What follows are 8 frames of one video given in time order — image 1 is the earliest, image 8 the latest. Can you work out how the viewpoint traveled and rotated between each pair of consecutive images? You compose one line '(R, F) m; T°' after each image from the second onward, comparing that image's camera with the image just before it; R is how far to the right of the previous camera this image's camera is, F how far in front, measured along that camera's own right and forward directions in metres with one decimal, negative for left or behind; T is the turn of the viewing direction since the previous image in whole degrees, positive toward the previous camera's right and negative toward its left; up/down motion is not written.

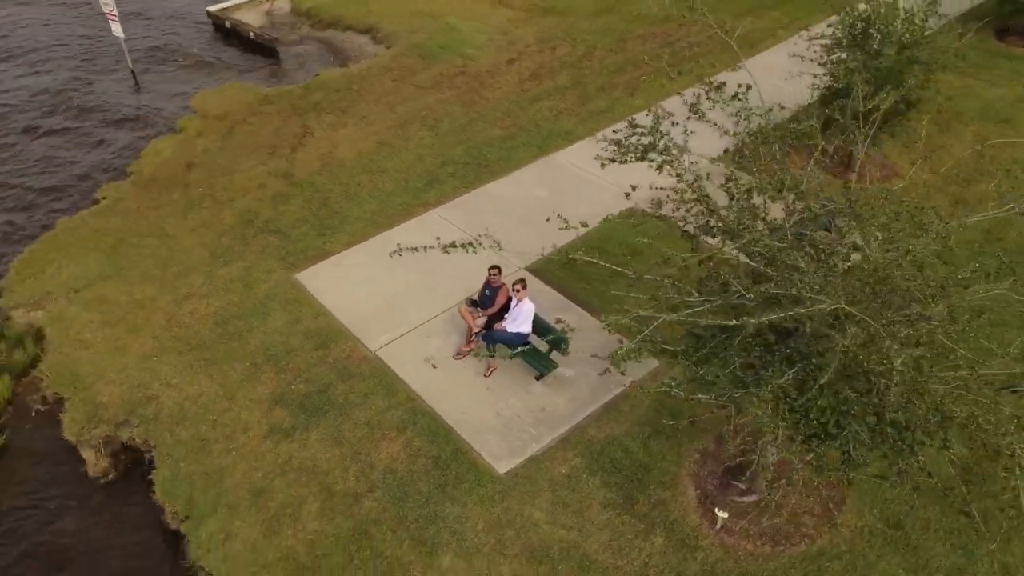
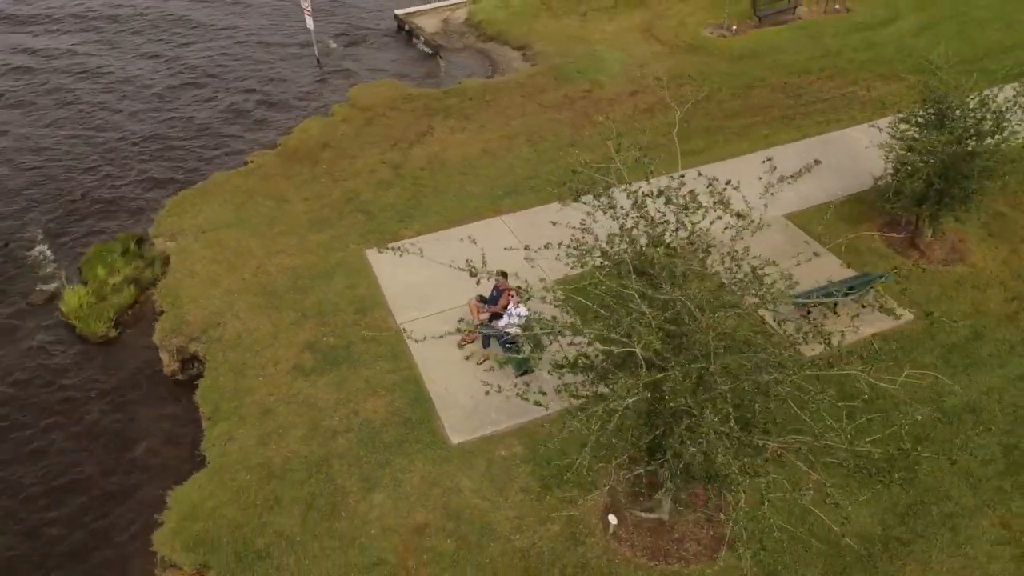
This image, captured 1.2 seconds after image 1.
(+2.8, -1.2) m; -14°
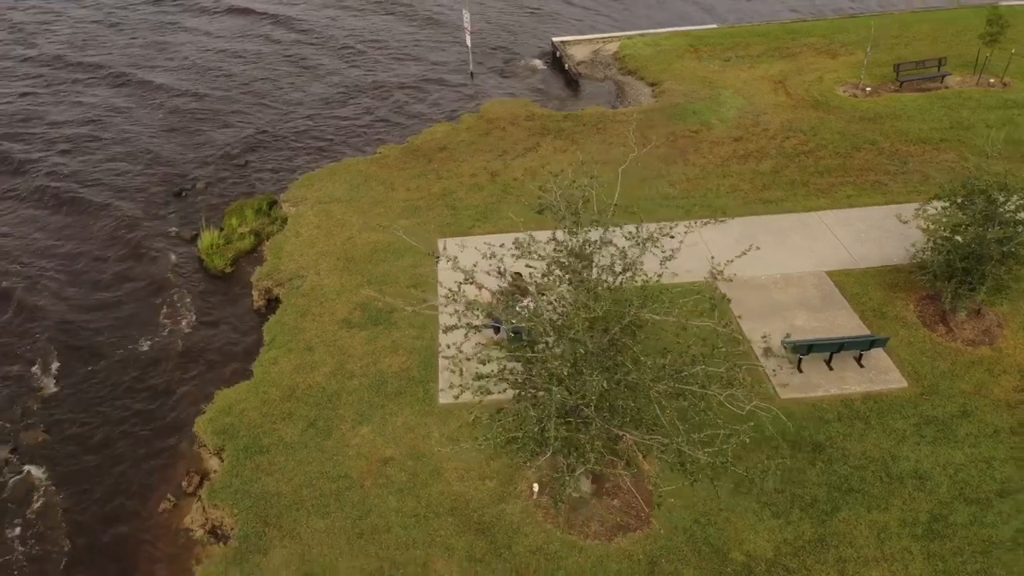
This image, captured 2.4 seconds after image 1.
(+3.0, -1.5) m; -14°
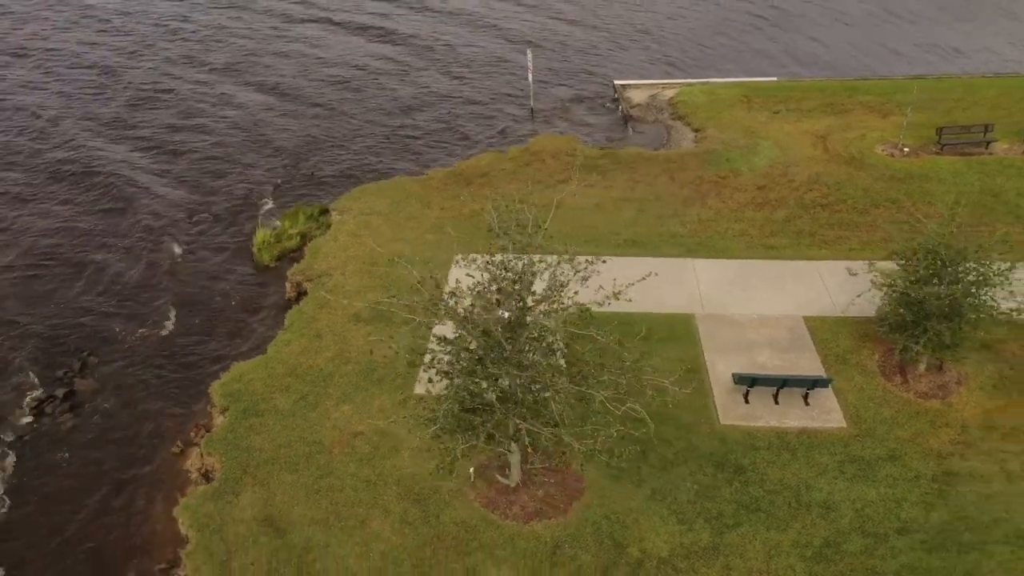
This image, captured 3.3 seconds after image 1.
(+2.4, -1.5) m; -8°
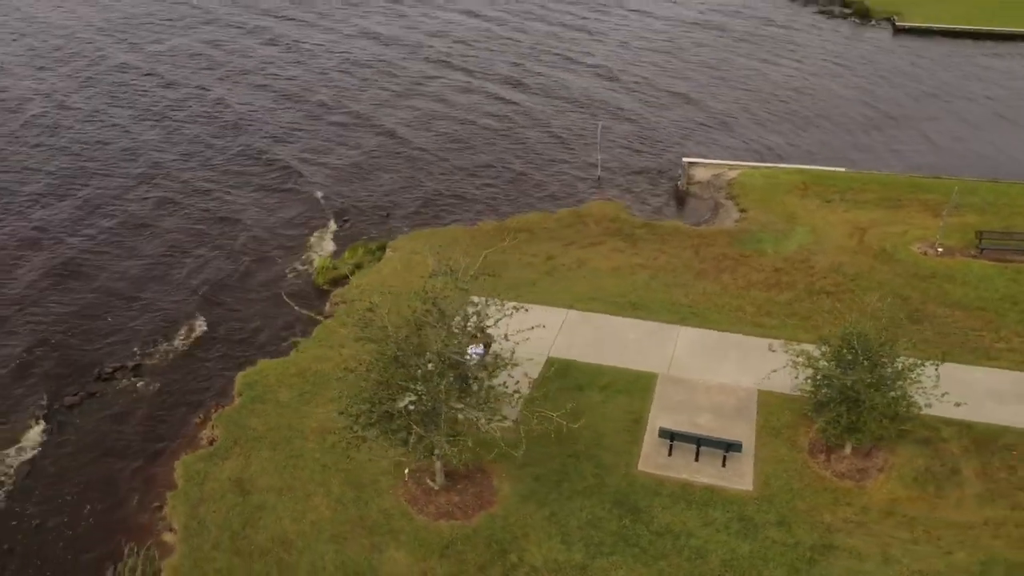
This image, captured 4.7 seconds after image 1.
(+3.8, -2.1) m; -11°
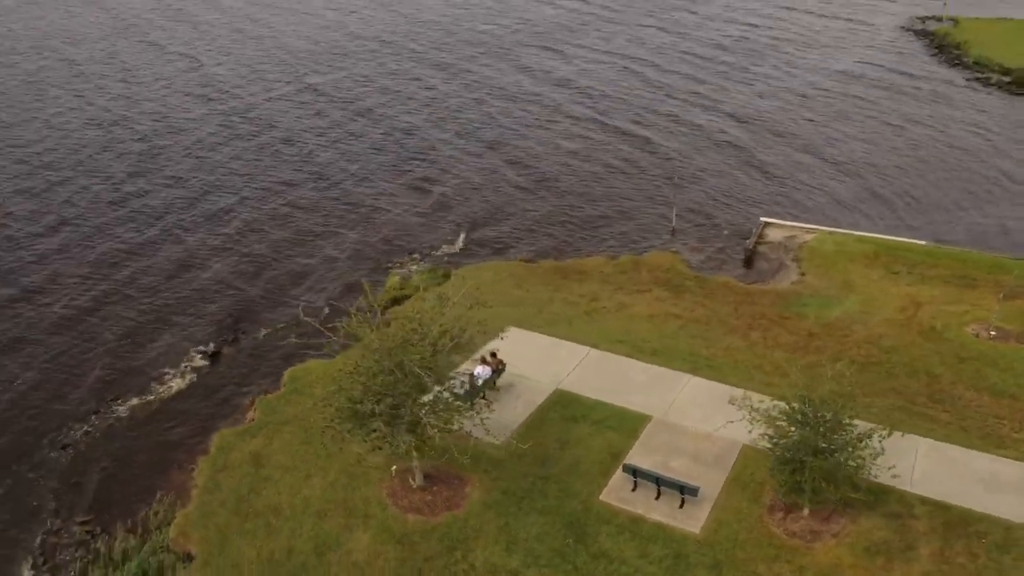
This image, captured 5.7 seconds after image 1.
(+3.5, -1.6) m; -12°
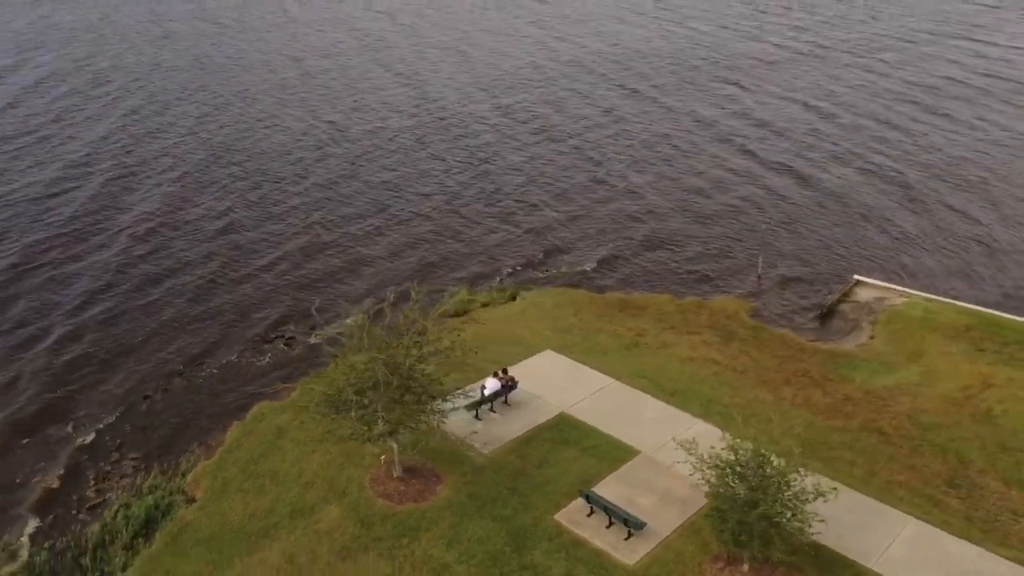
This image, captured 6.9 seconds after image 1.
(+4.9, -0.8) m; -15°
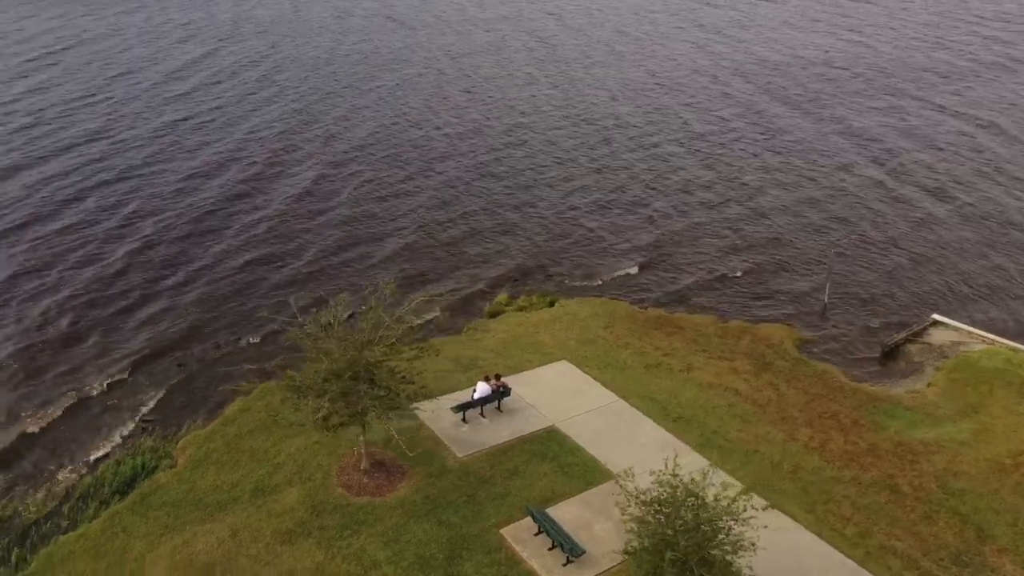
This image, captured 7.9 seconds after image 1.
(+4.2, +0.9) m; -12°
